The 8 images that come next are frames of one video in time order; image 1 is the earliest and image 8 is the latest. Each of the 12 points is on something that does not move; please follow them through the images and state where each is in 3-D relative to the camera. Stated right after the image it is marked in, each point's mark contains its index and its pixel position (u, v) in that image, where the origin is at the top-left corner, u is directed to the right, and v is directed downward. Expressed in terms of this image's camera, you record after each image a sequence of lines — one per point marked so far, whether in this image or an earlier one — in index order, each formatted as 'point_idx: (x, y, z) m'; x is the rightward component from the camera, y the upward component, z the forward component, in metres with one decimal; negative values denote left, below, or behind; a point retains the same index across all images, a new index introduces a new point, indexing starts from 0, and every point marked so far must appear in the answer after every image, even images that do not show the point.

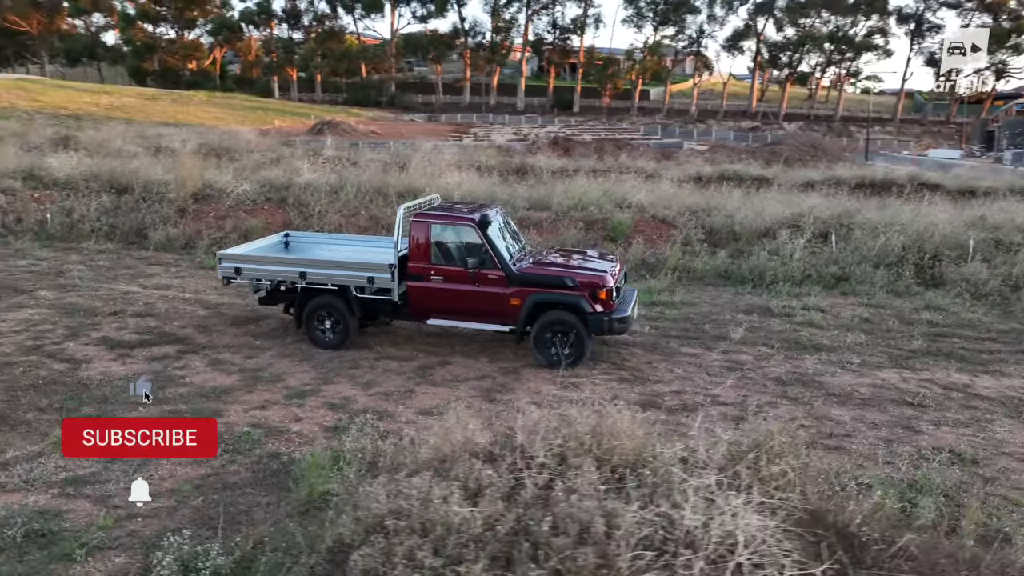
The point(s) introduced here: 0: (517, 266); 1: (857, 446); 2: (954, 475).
0: (0.0, +0.2, +8.2) m
1: (+2.7, -1.3, +6.1) m
2: (+3.2, -1.4, +5.6) m
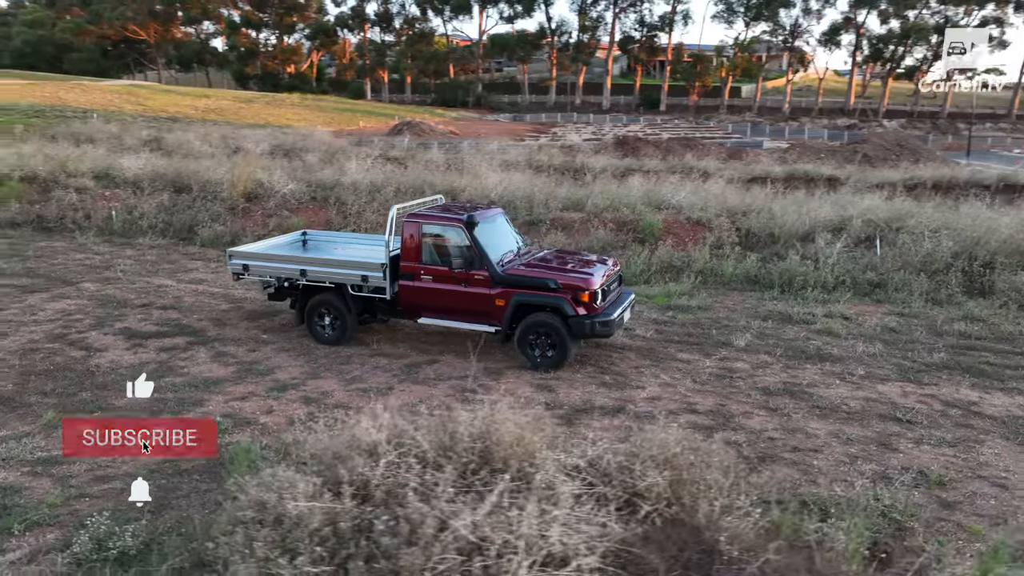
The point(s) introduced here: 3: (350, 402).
0: (-0.2, +0.2, +8.2) m
1: (+2.3, -1.3, +5.8) m
2: (+2.7, -1.5, +5.2) m
3: (-1.5, -1.1, +7.2) m
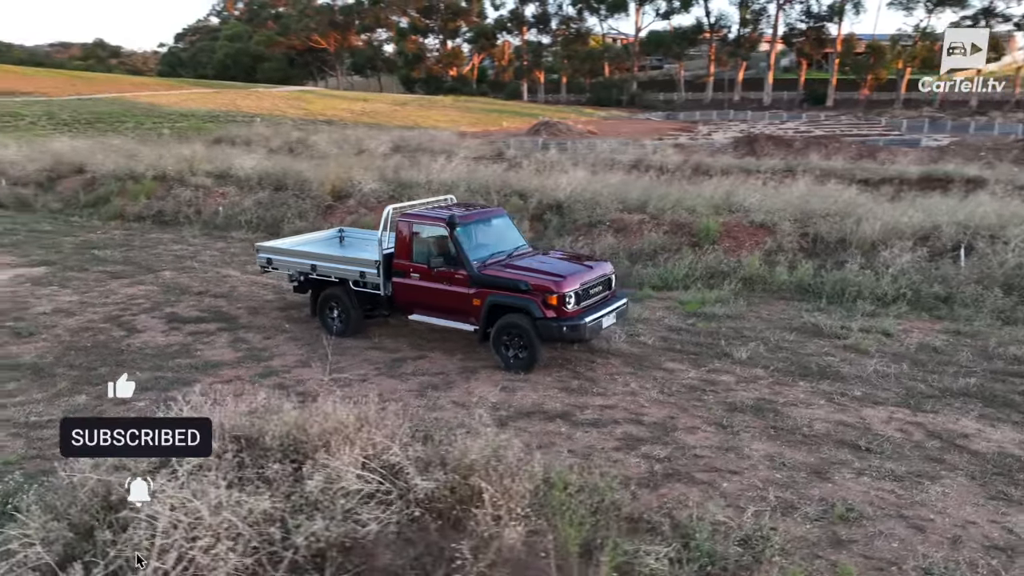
0: (-0.4, +0.2, +8.3) m
1: (+1.5, -1.4, +5.5) m
2: (+1.8, -1.5, +4.8) m
3: (-2.0, -1.0, +7.6) m
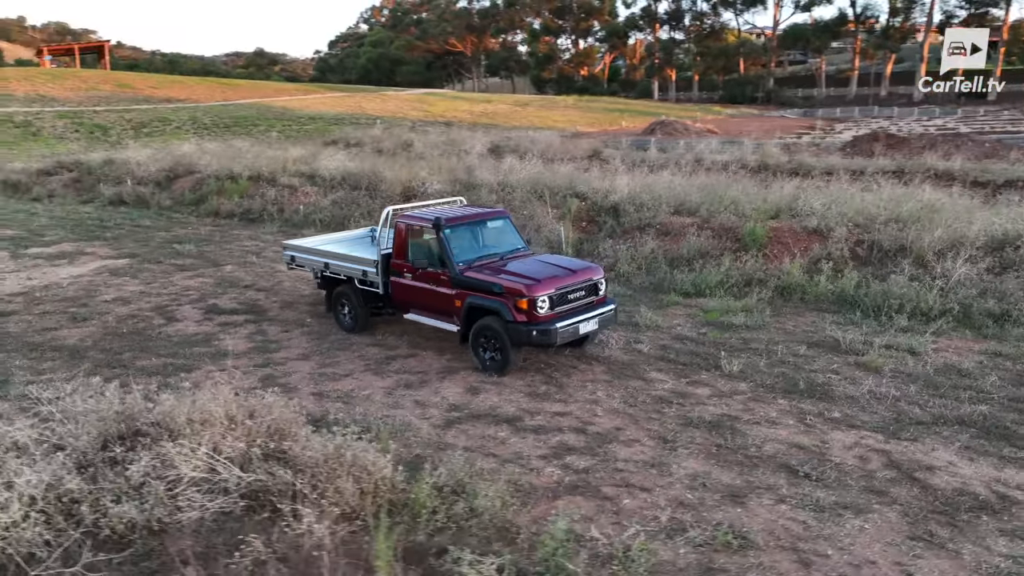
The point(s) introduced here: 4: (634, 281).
0: (-0.5, +0.2, +8.4) m
1: (+0.8, -1.5, +5.3) m
2: (+0.9, -1.6, +4.6) m
3: (-2.3, -1.0, +8.0) m
4: (+1.9, +0.1, +12.0) m
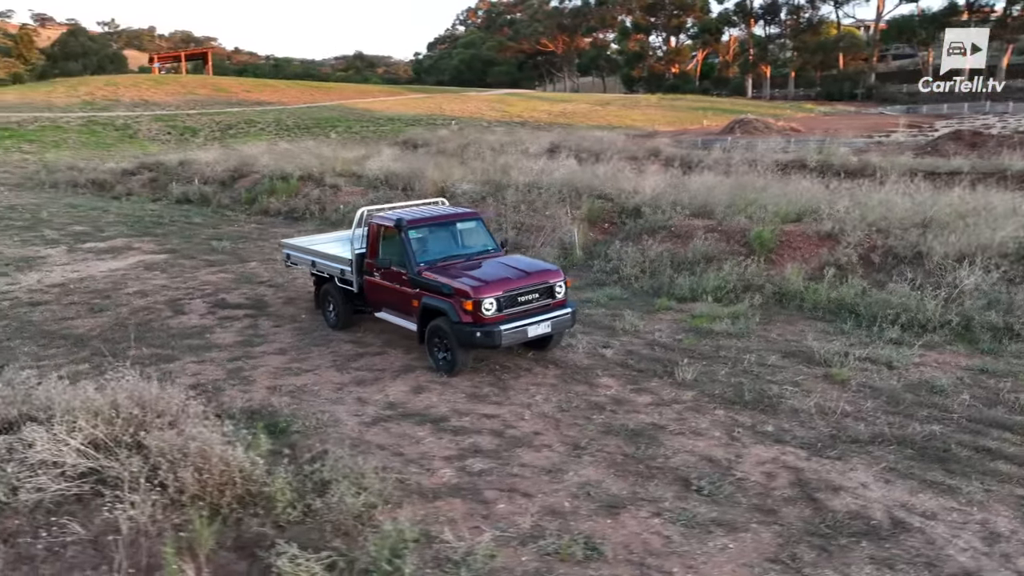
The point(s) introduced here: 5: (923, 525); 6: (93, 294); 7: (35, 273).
0: (-1.0, +0.2, +8.5) m
1: (-0.1, -1.5, +5.3) m
2: (0.0, -1.6, +4.5) m
3: (-2.8, -1.0, +8.3) m
4: (+1.9, 0.0, +11.8) m
5: (+2.6, -1.5, +4.9) m
6: (-6.8, -0.1, +12.2) m
7: (-8.6, +0.3, +13.7) m
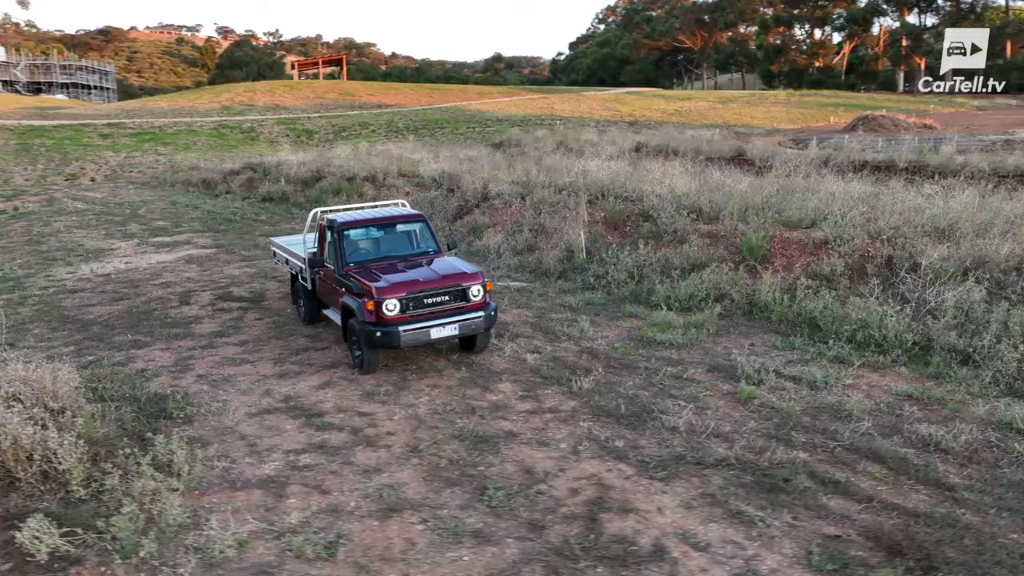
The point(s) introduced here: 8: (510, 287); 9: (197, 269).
0: (-1.8, +0.2, +8.8) m
1: (-1.6, -1.5, +5.4) m
2: (-1.7, -1.7, +4.7) m
3: (-3.7, -0.9, +8.9) m
4: (+1.6, 0.0, +11.5) m
5: (+1.0, -1.6, +4.6) m
6: (-6.8, +0.1, +13.5) m
7: (-8.4, +0.5, +15.3) m
8: (0.0, 0.0, +12.7) m
9: (-6.0, +0.4, +14.5) m
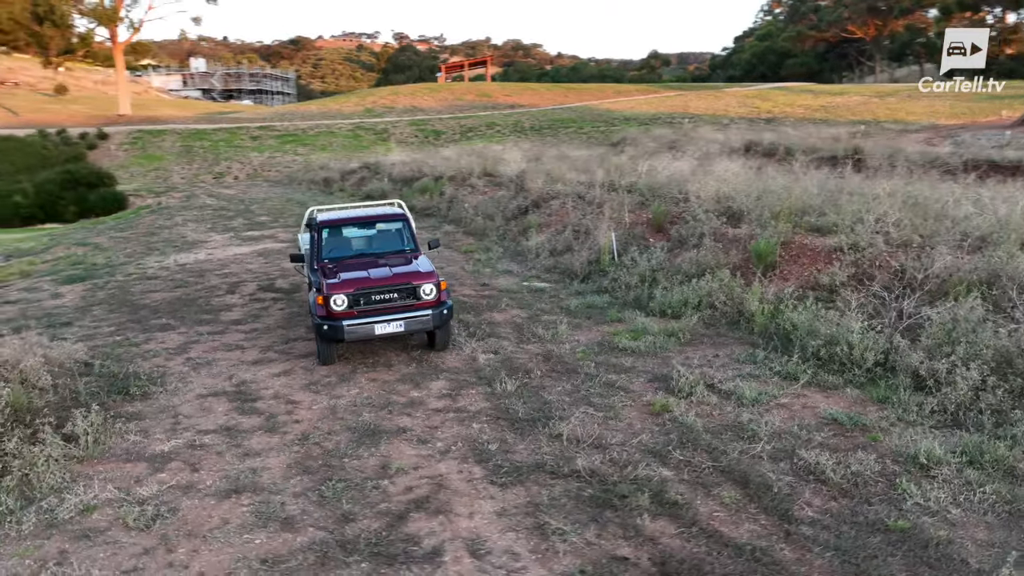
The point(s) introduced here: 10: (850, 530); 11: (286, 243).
0: (-2.2, +0.3, +9.2) m
1: (-2.7, -1.5, +5.9) m
2: (-3.0, -1.6, +5.2) m
3: (-4.1, -0.8, +9.8) m
4: (+1.6, -0.1, +11.2) m
5: (-0.4, -1.6, +4.6) m
6: (-6.2, +0.3, +14.9) m
7: (-7.3, +0.7, +17.0) m
8: (+0.3, 0.0, +12.8) m
9: (-5.2, +0.6, +15.7) m
10: (+2.1, -1.5, +4.8) m
11: (-5.3, +1.0, +17.7) m
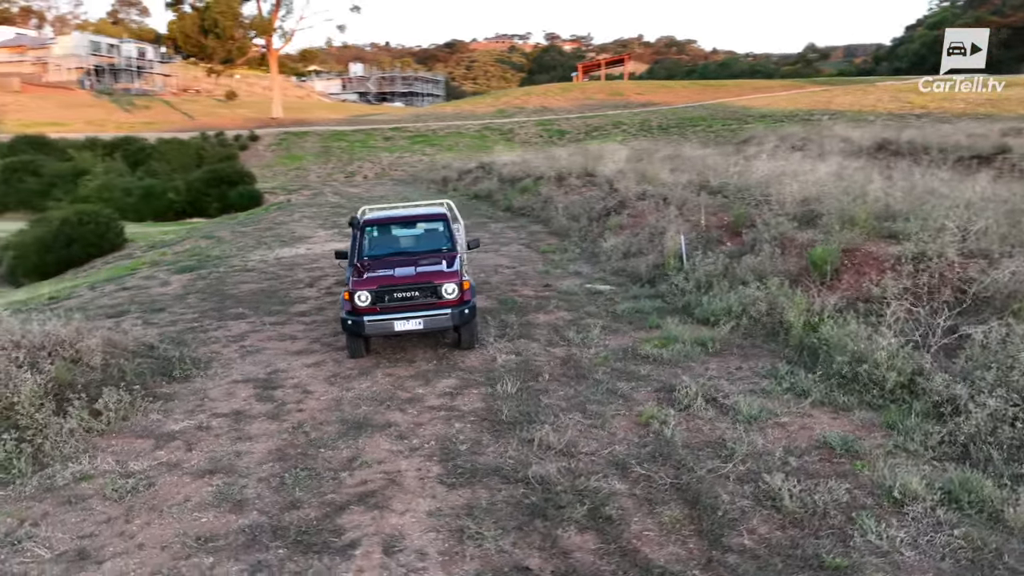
0: (-1.8, +0.3, +9.6) m
1: (-3.0, -1.4, +6.5) m
2: (-3.4, -1.5, +5.8) m
3: (-3.6, -0.7, +10.5) m
4: (+2.3, -0.2, +10.8) m
5: (-0.9, -1.6, +4.7) m
6: (-4.7, +0.4, +15.9) m
7: (-5.4, +0.9, +18.1) m
8: (+1.3, 0.0, +12.6) m
9: (-3.5, +0.7, +16.5) m
10: (+1.5, -1.6, +4.4) m
11: (-3.3, +1.2, +18.4) m
